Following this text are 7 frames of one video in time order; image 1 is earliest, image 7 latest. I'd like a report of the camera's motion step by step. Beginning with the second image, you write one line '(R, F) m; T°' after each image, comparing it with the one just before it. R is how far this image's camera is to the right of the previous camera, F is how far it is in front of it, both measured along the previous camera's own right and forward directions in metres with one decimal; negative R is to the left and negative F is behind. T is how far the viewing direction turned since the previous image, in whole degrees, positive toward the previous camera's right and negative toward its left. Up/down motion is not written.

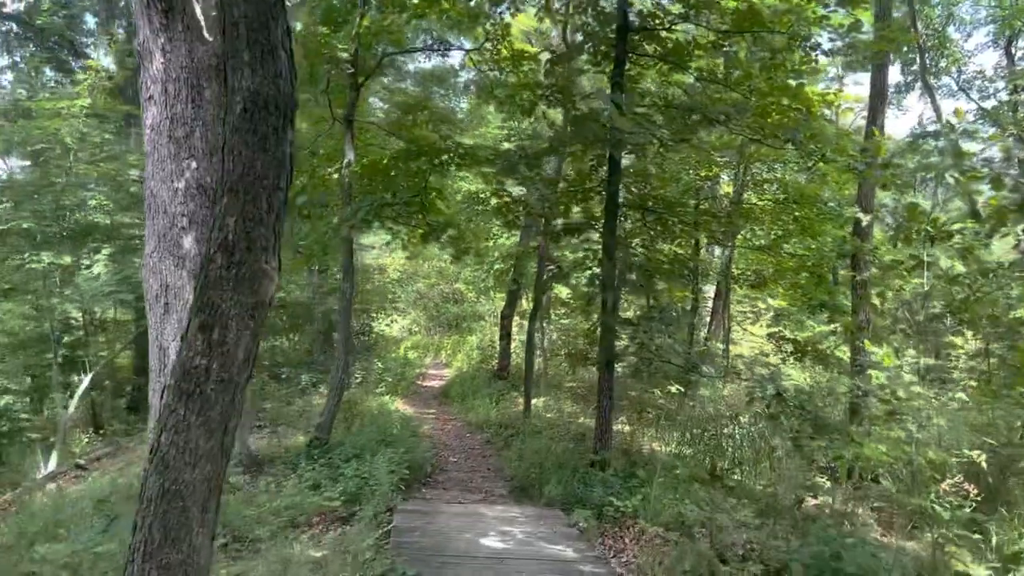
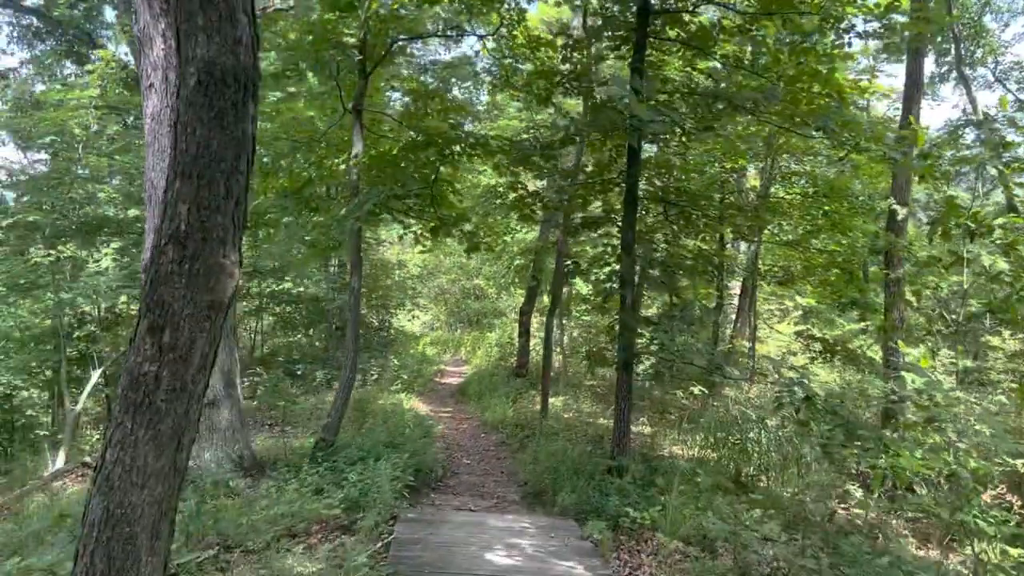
(+0.1, +0.3) m; -2°
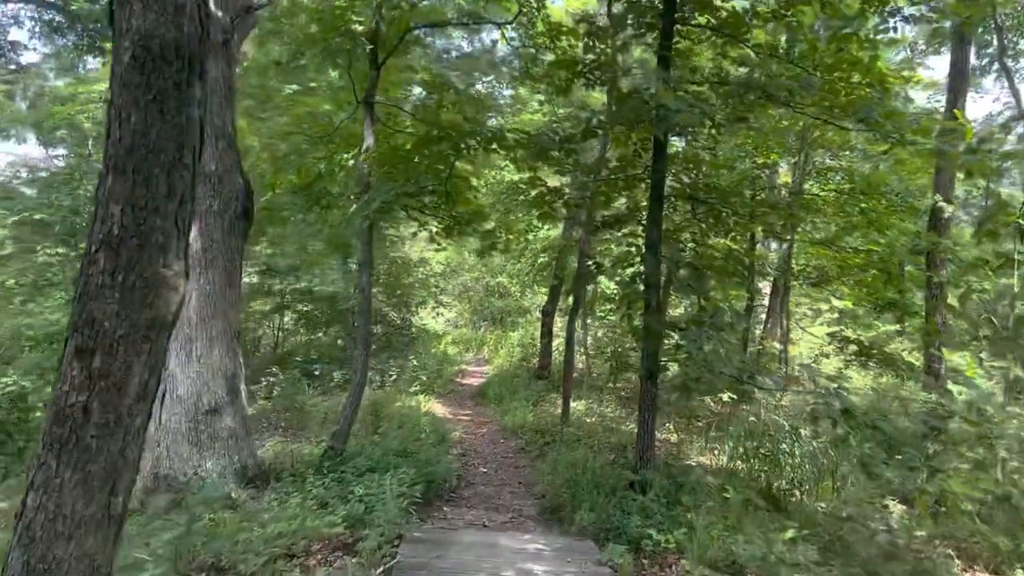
(+0.1, +0.3) m; -2°
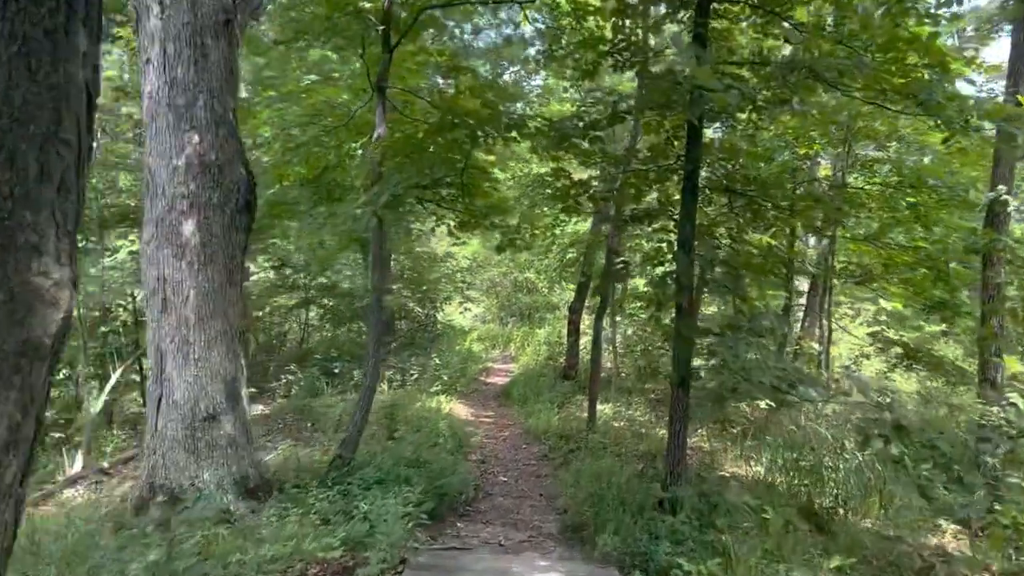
(+0.1, +0.4) m; -2°
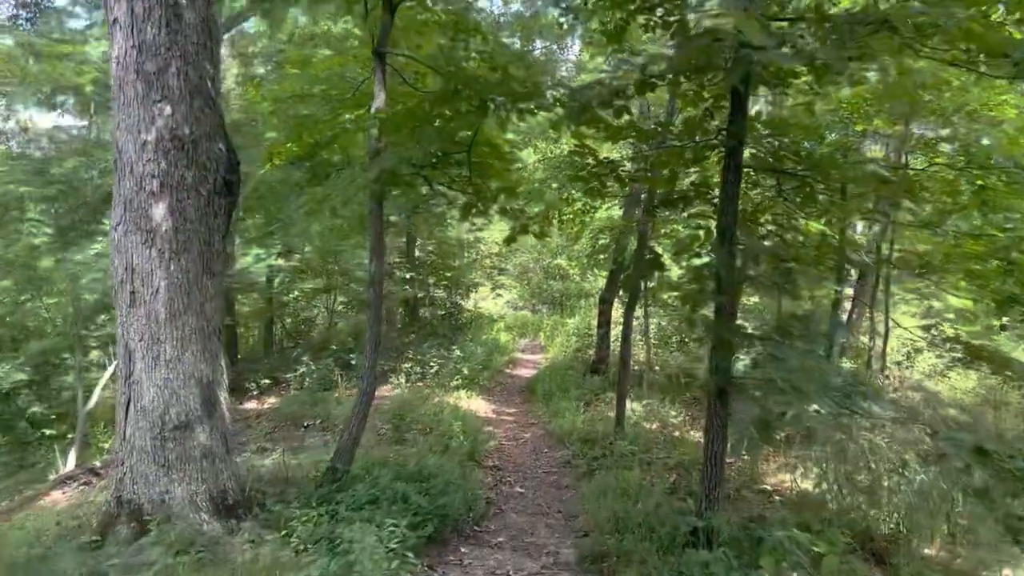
(+0.1, +0.7) m; -2°
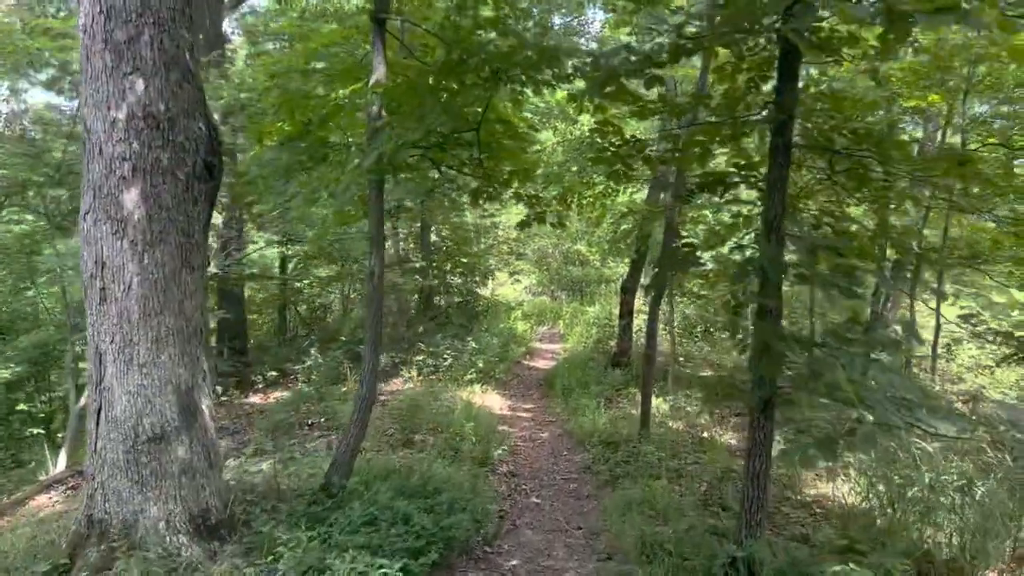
(0.0, +0.5) m; -1°
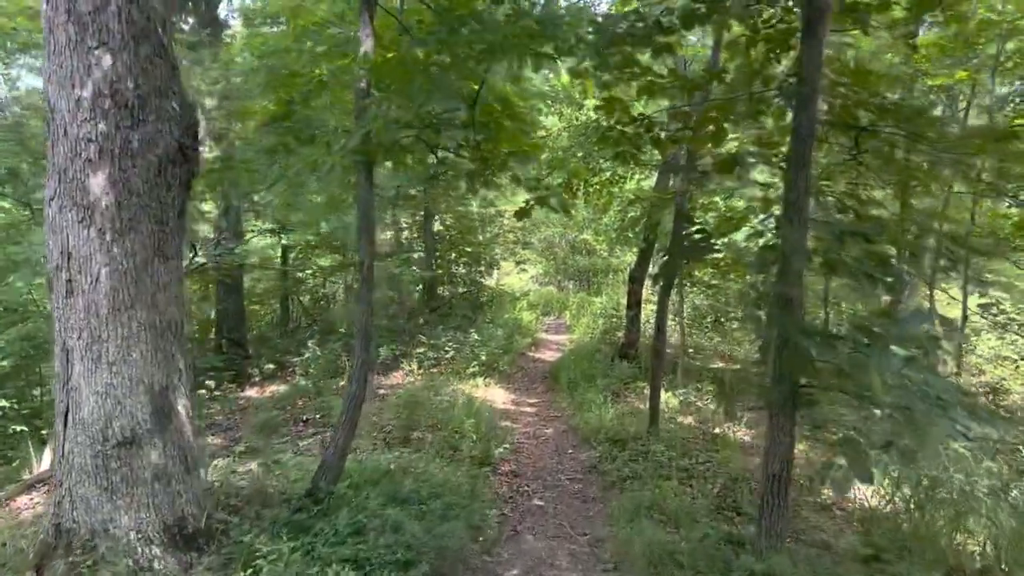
(0.0, +0.3) m; -1°
